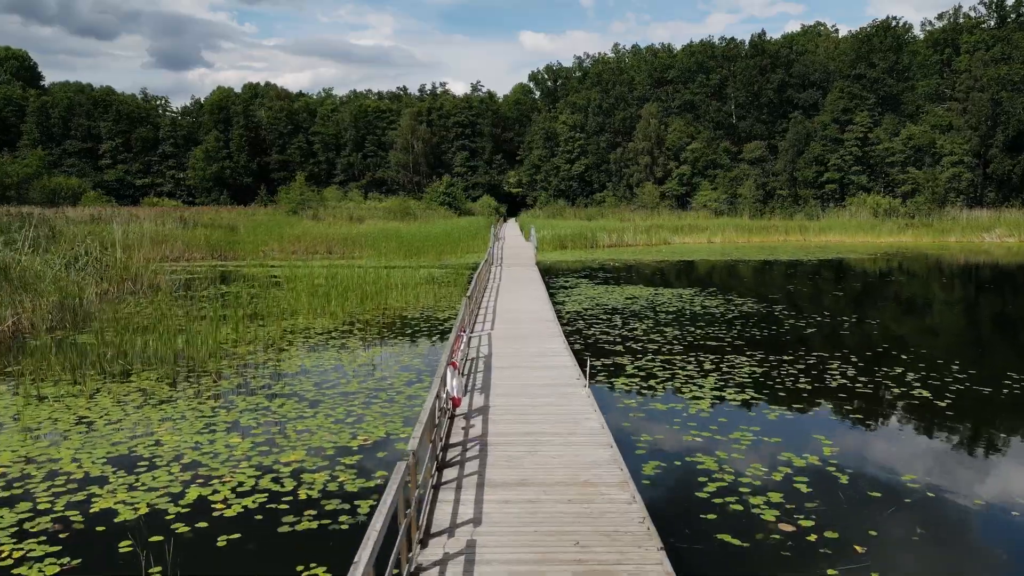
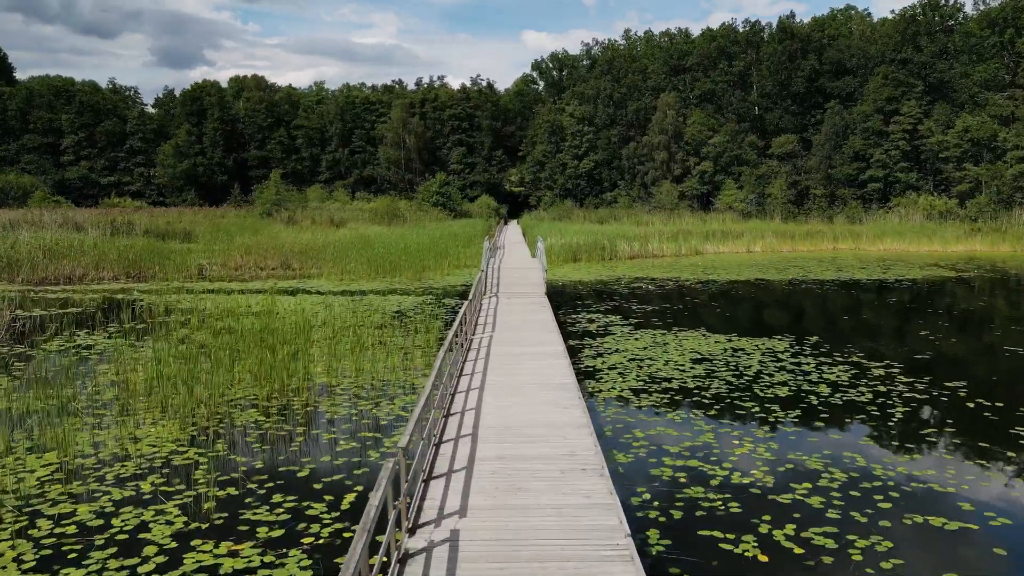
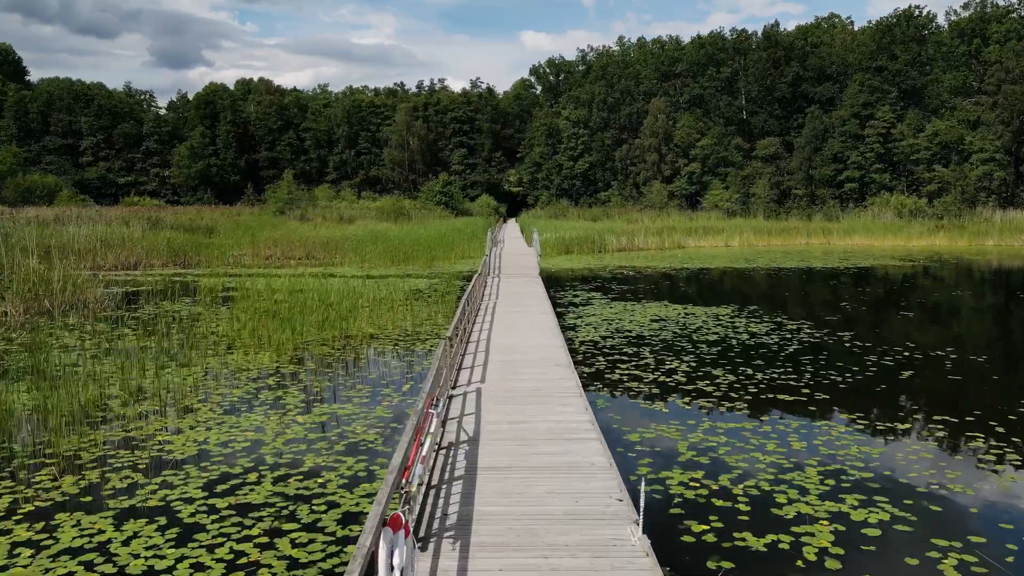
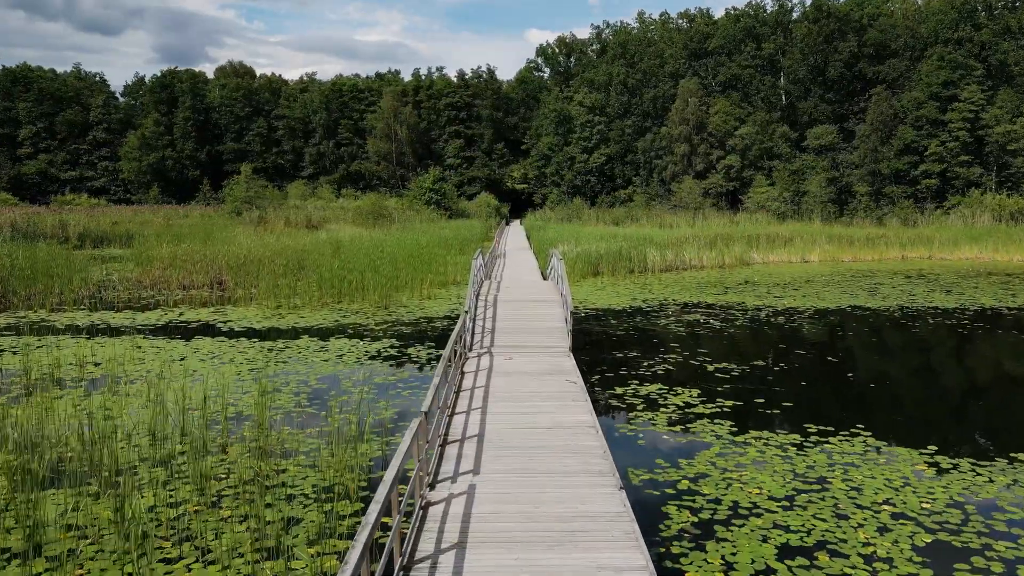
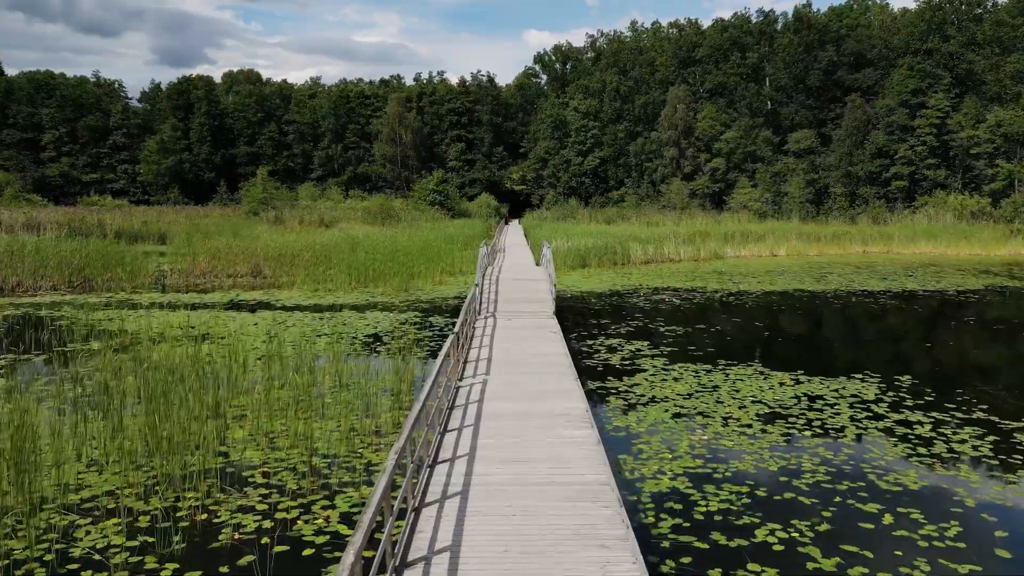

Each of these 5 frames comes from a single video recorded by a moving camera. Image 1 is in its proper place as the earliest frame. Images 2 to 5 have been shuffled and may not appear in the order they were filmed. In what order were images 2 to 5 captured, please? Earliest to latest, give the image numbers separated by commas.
3, 2, 5, 4
